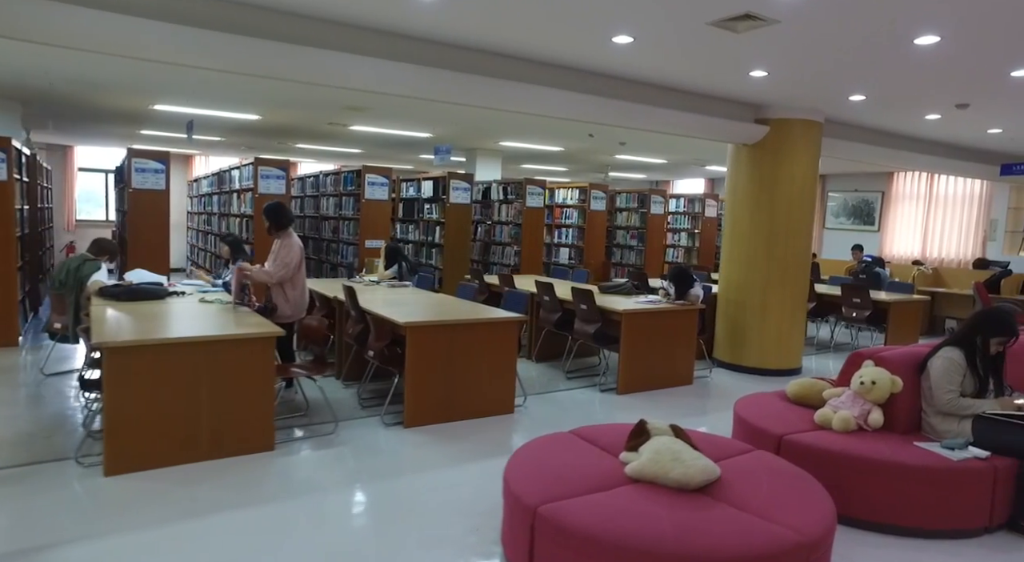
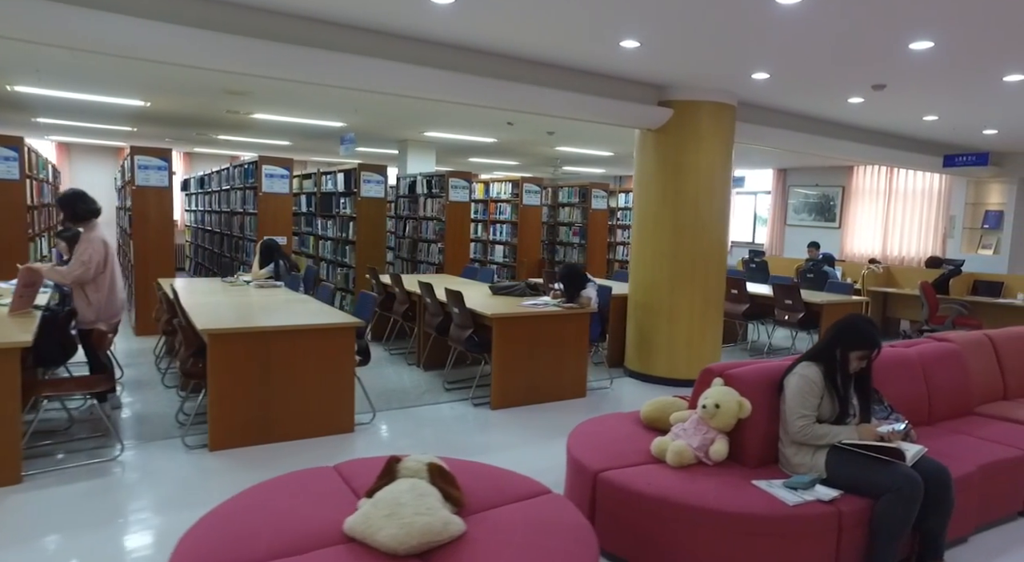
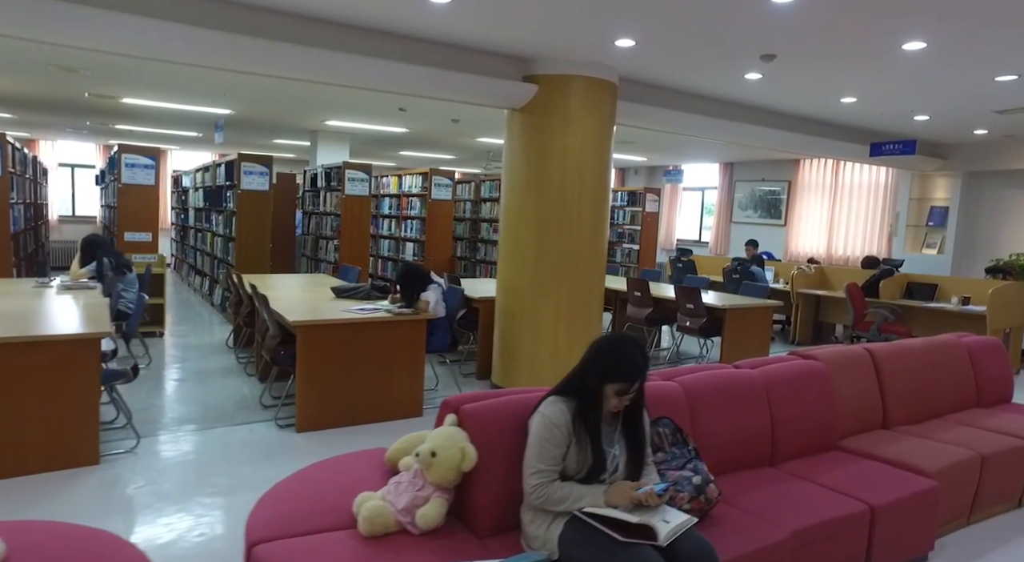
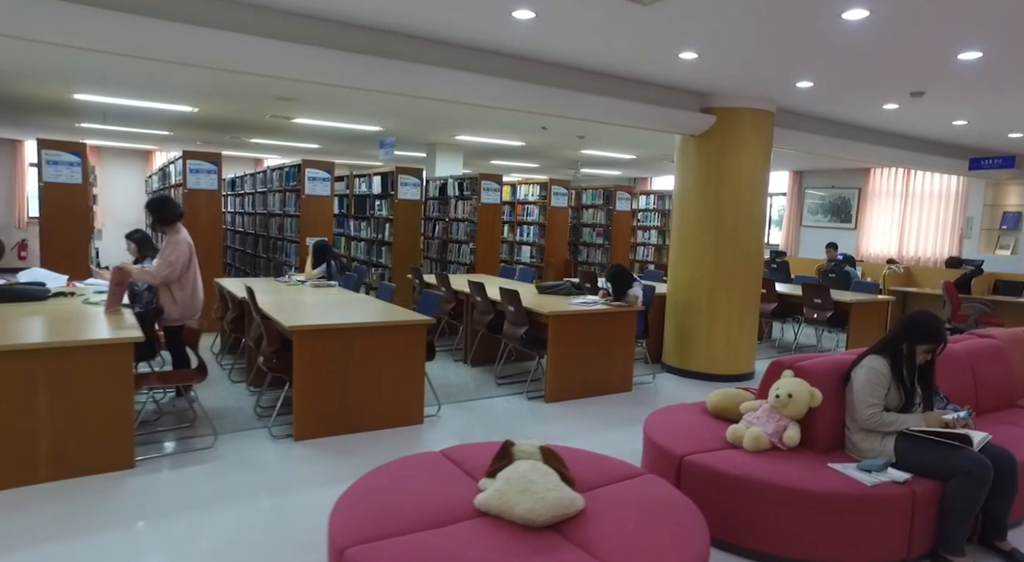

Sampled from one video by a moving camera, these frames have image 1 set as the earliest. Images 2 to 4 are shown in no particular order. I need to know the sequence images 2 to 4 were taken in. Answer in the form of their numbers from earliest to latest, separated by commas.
4, 2, 3
